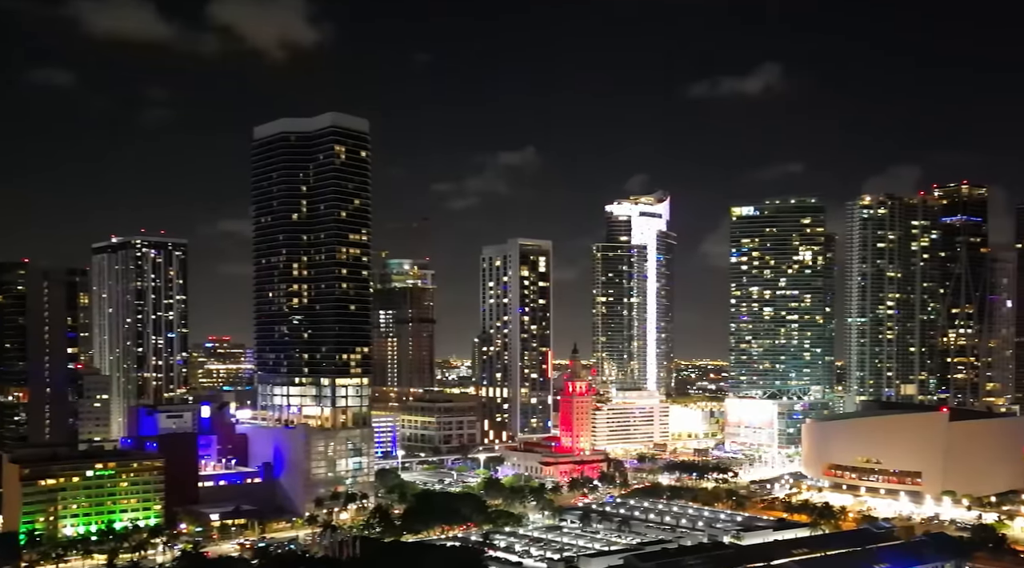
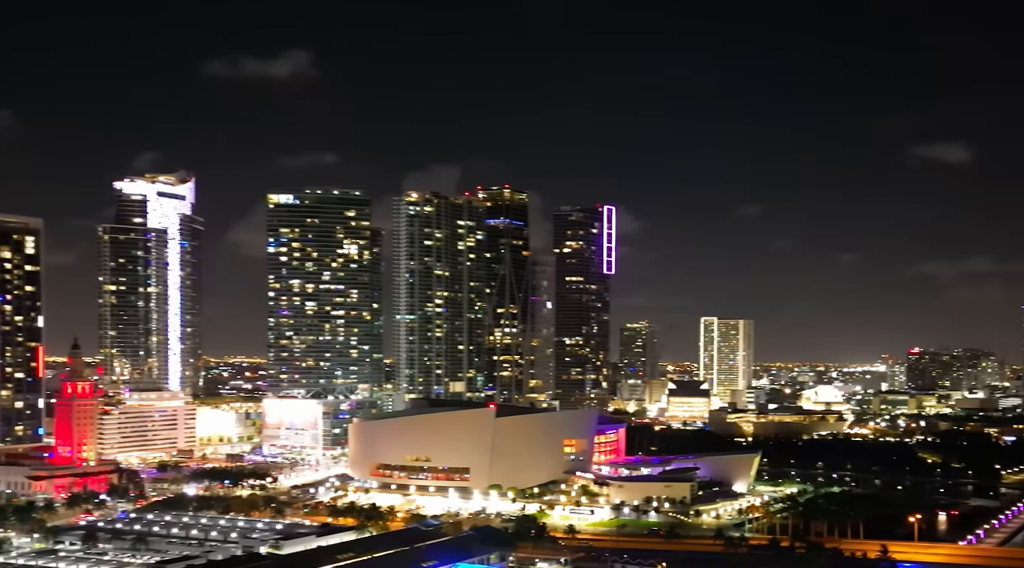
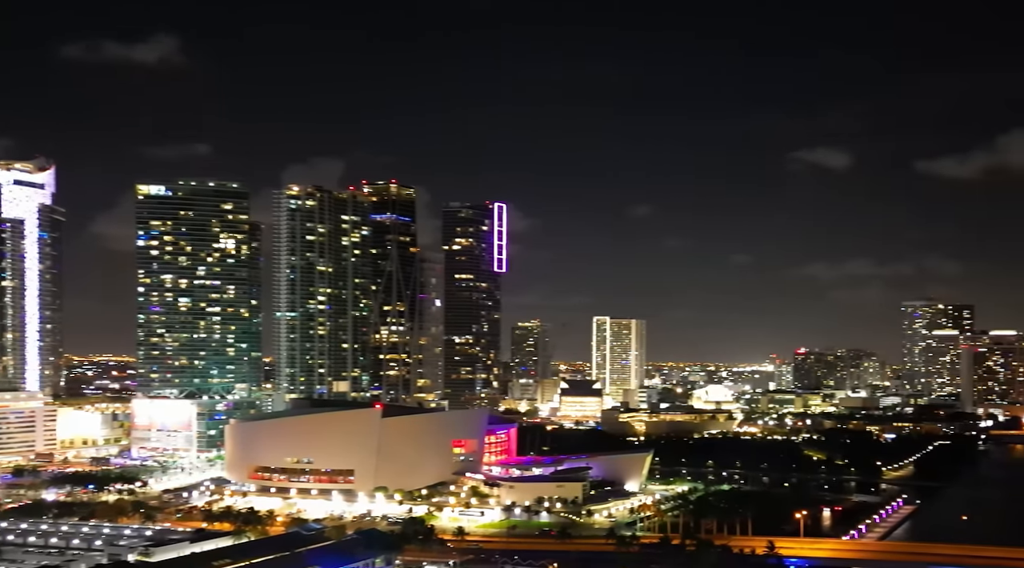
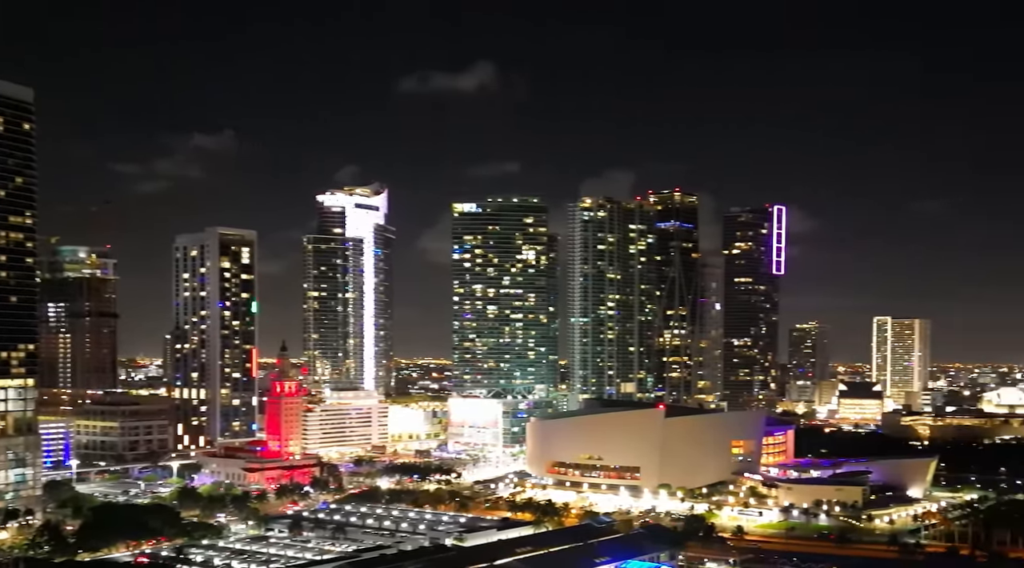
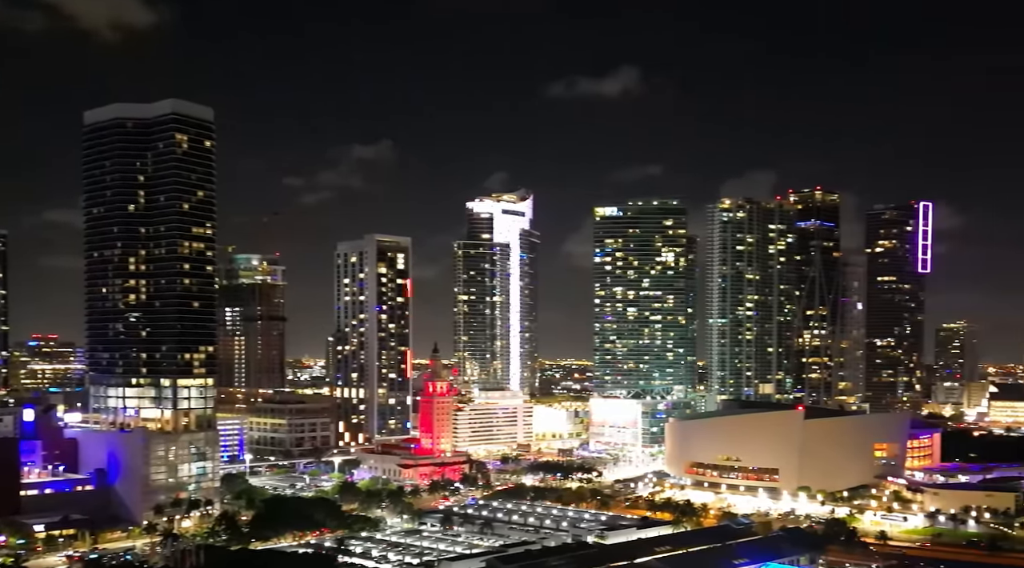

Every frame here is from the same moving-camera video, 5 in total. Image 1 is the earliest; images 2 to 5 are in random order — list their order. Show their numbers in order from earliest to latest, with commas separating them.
5, 4, 2, 3
